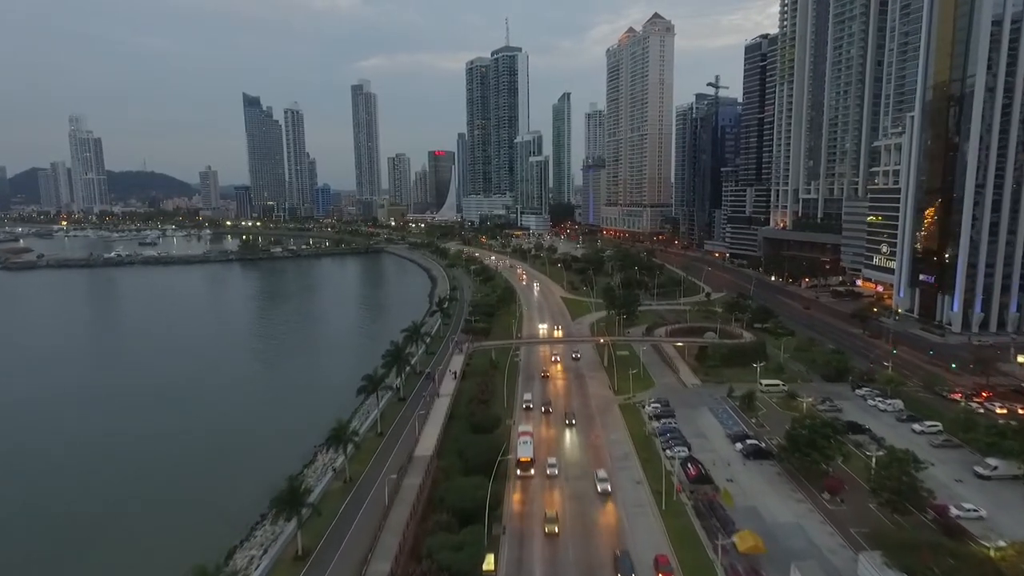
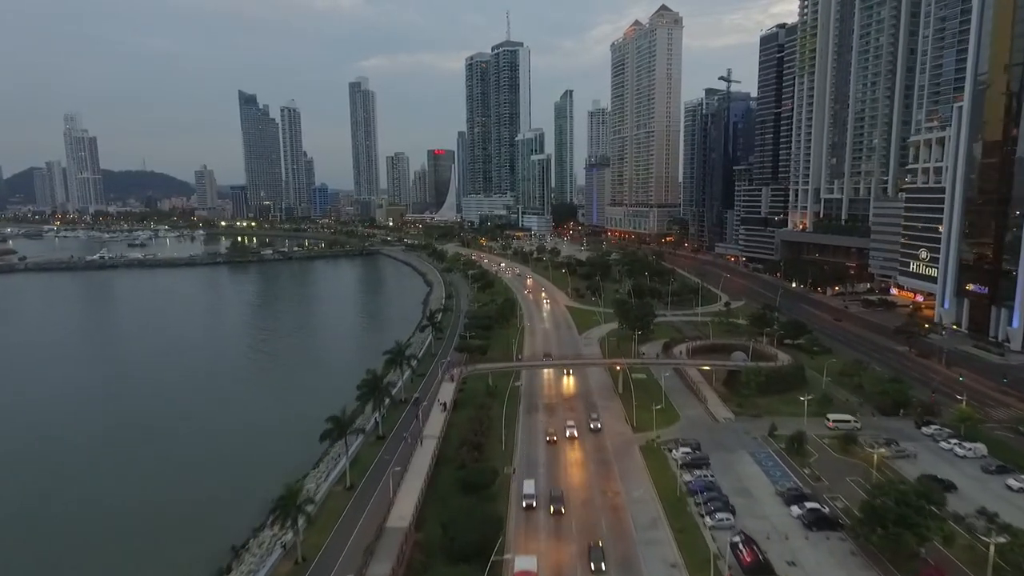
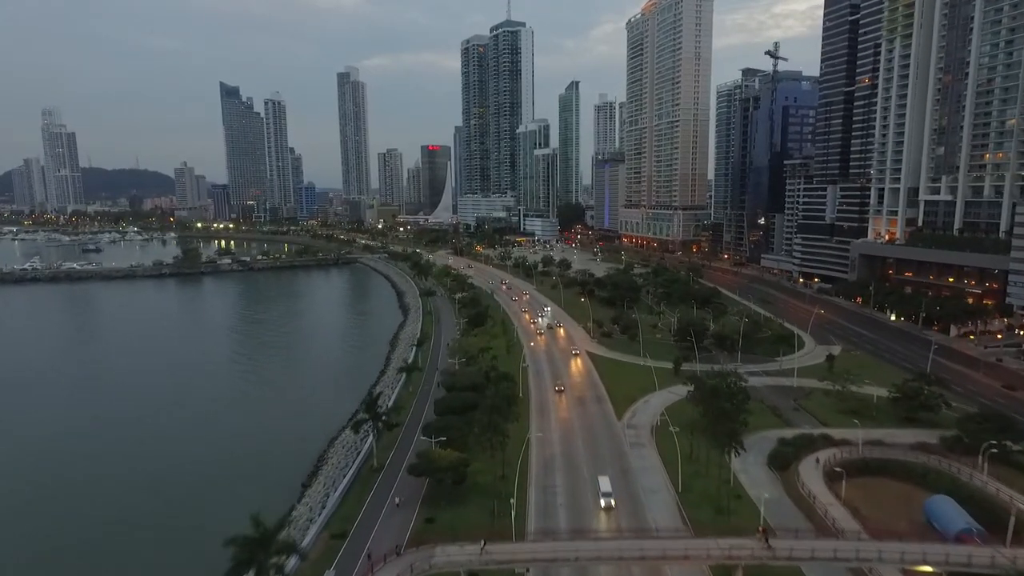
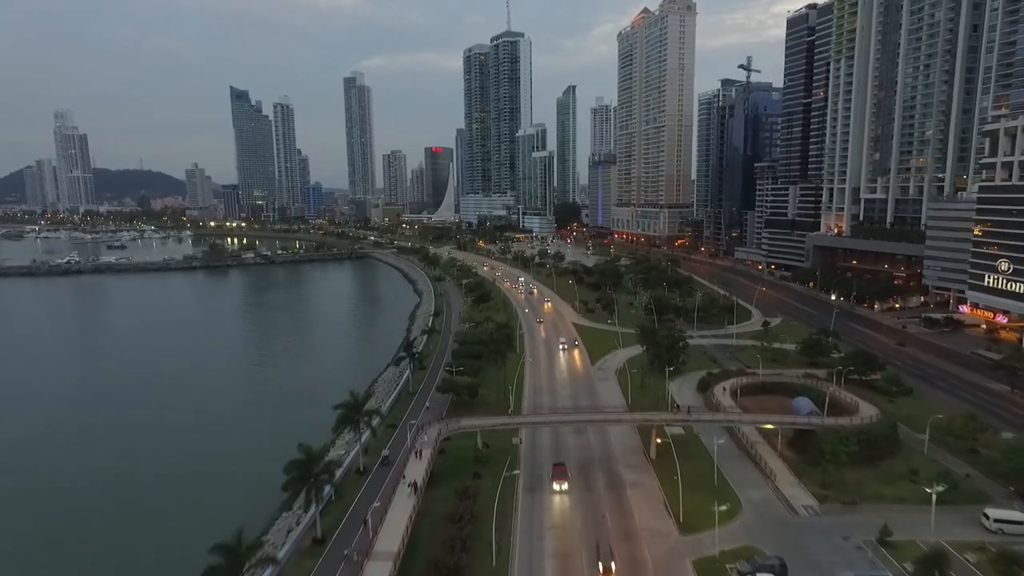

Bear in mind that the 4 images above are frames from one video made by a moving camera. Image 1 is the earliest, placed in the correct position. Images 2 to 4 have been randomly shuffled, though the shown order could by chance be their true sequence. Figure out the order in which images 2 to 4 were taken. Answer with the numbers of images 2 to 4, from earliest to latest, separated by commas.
2, 4, 3
